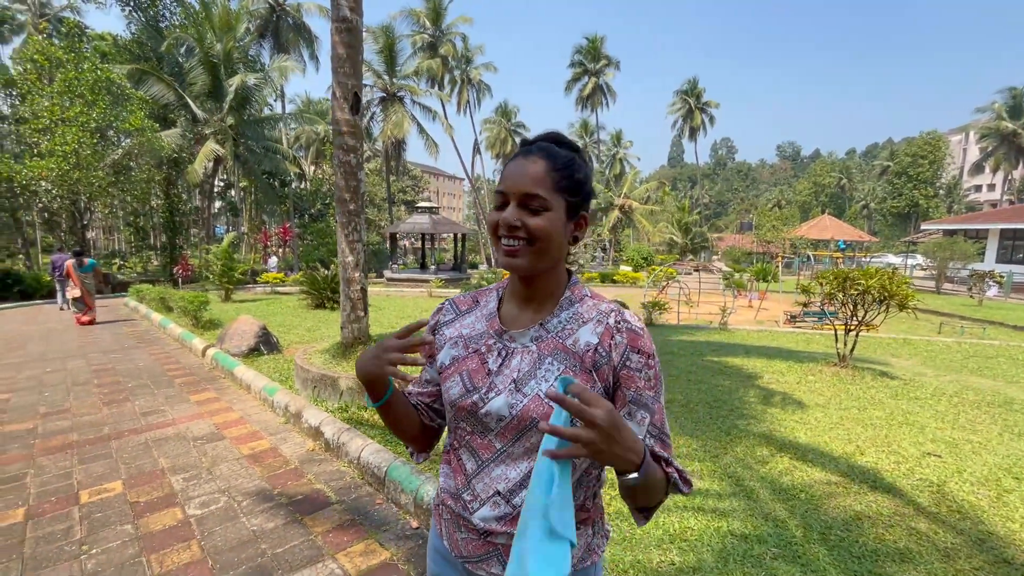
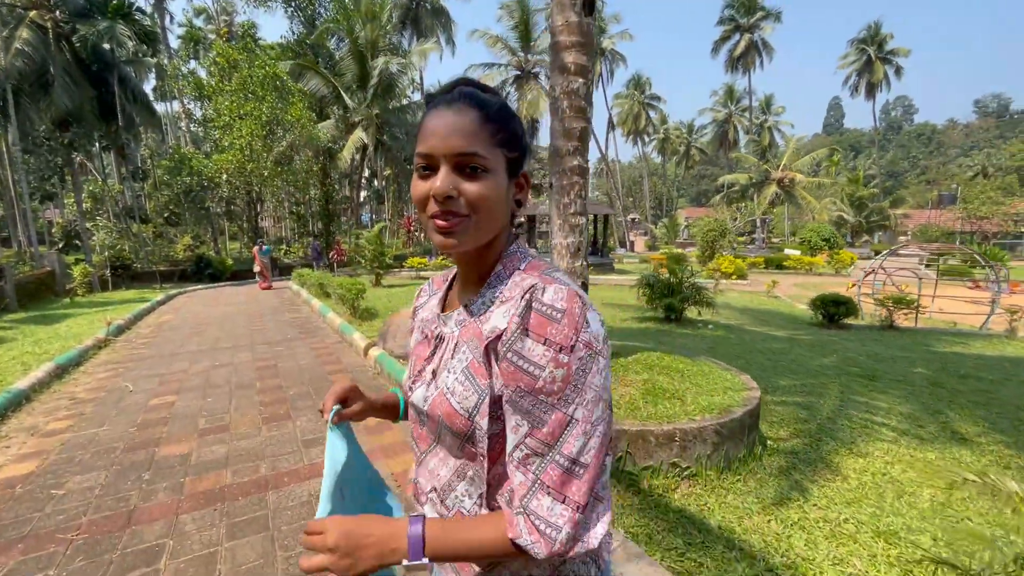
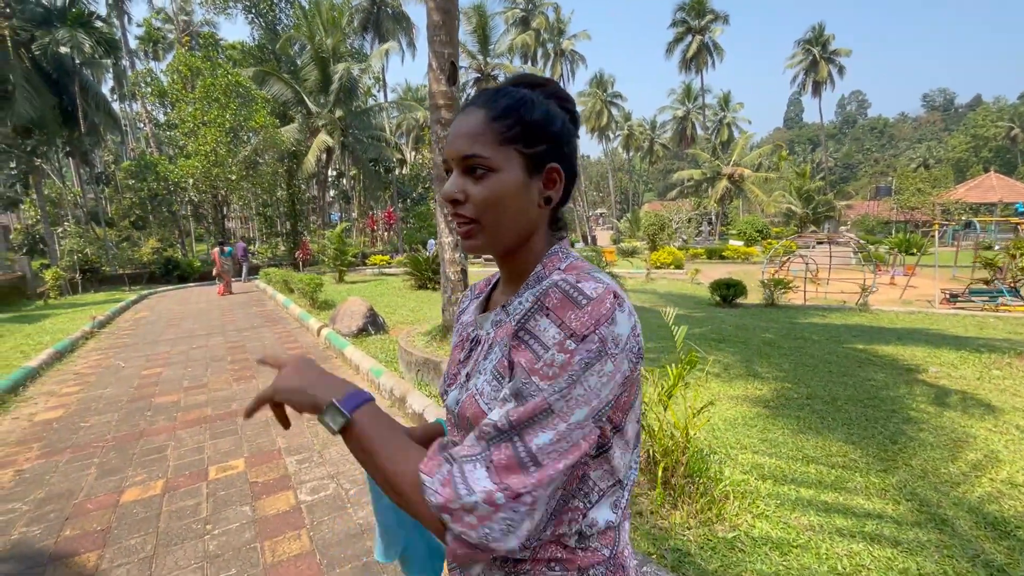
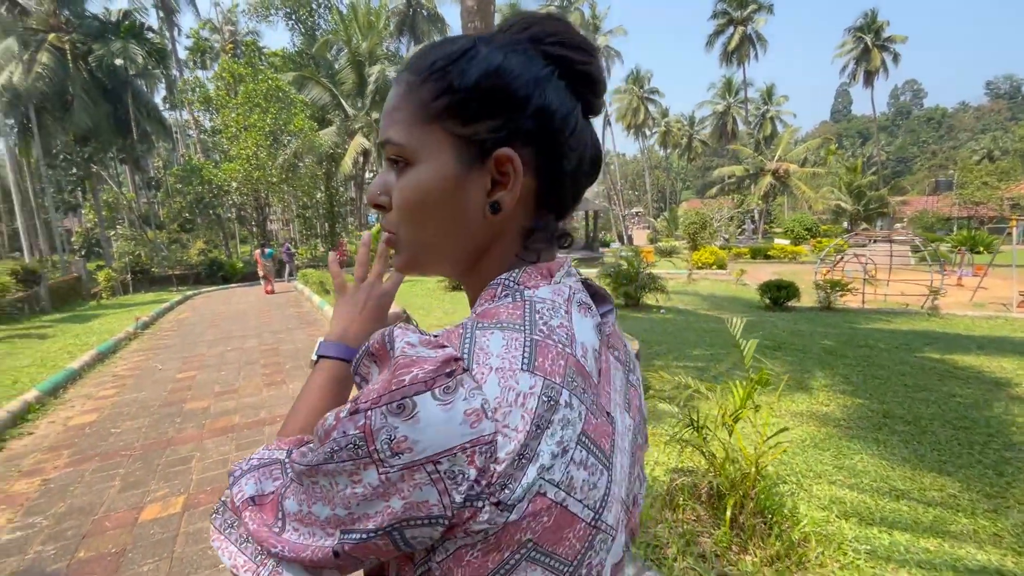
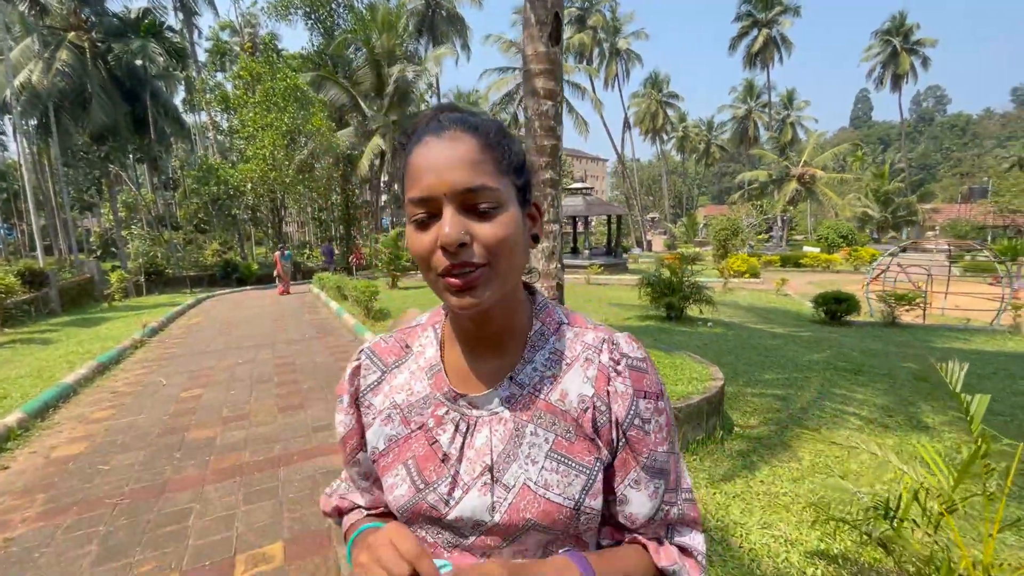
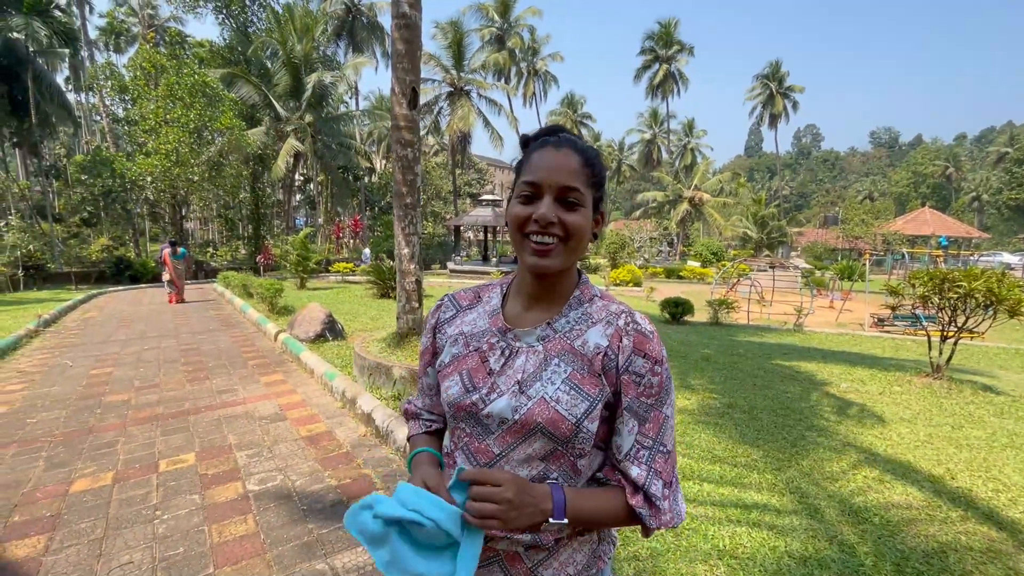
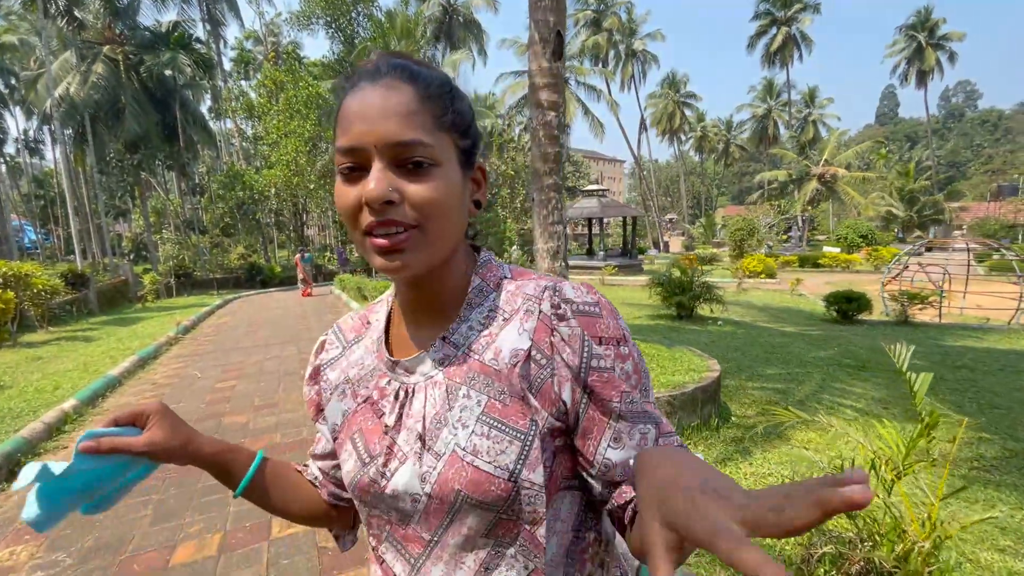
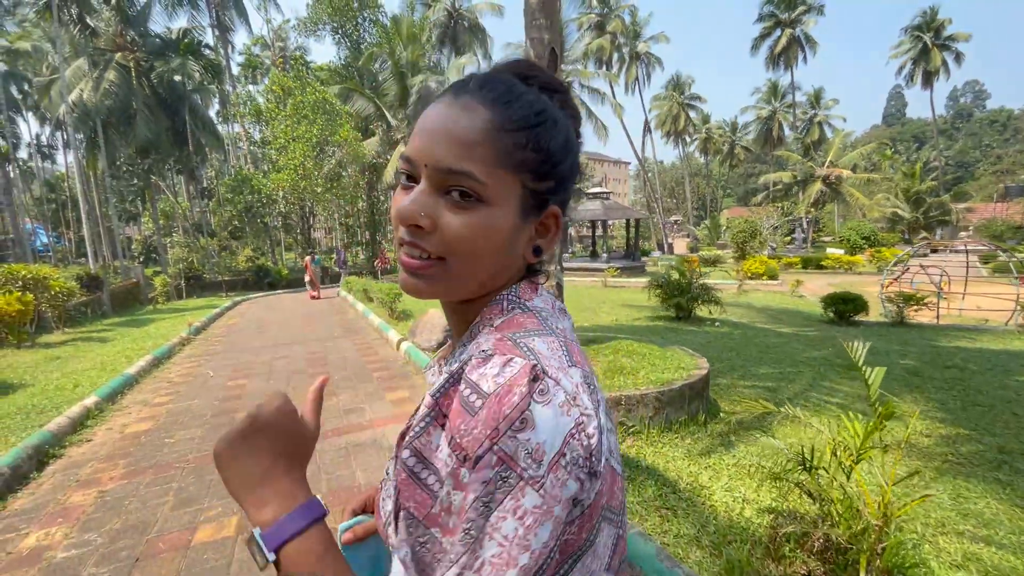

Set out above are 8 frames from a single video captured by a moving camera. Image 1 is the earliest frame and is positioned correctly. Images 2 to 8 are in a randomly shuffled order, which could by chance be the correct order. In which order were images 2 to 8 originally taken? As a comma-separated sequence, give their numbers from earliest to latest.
6, 3, 4, 8, 7, 5, 2
